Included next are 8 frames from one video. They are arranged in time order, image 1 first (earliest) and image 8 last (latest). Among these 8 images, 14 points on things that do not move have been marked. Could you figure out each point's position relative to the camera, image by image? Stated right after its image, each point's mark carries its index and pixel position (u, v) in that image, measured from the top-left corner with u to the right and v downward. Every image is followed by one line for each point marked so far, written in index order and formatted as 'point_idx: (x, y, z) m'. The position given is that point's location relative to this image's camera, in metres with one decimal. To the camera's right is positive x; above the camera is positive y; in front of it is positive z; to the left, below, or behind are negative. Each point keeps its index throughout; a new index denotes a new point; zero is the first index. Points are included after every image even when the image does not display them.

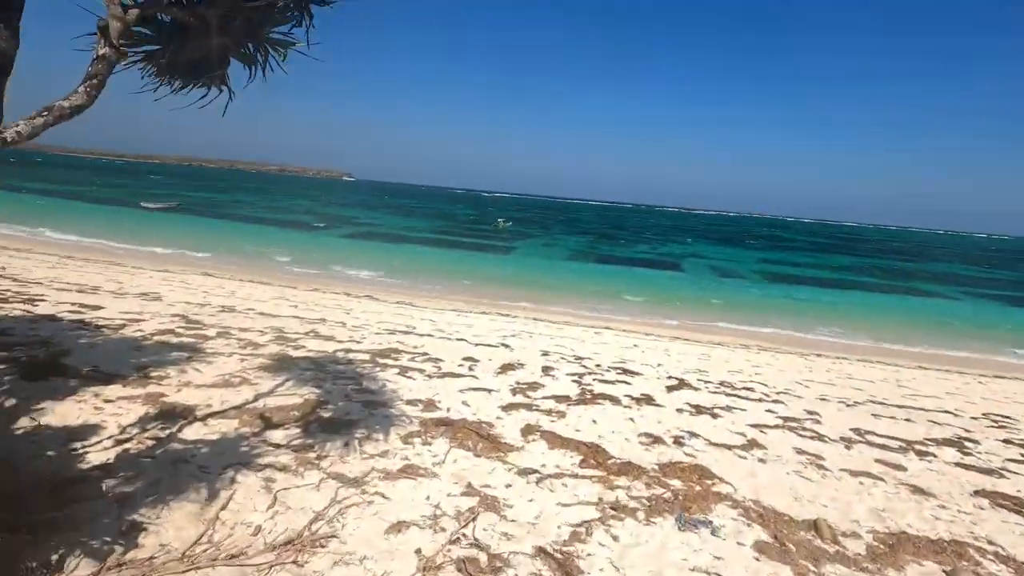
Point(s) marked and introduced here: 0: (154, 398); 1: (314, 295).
0: (-3.5, -1.1, +5.2) m
1: (-6.3, -0.2, +17.1) m
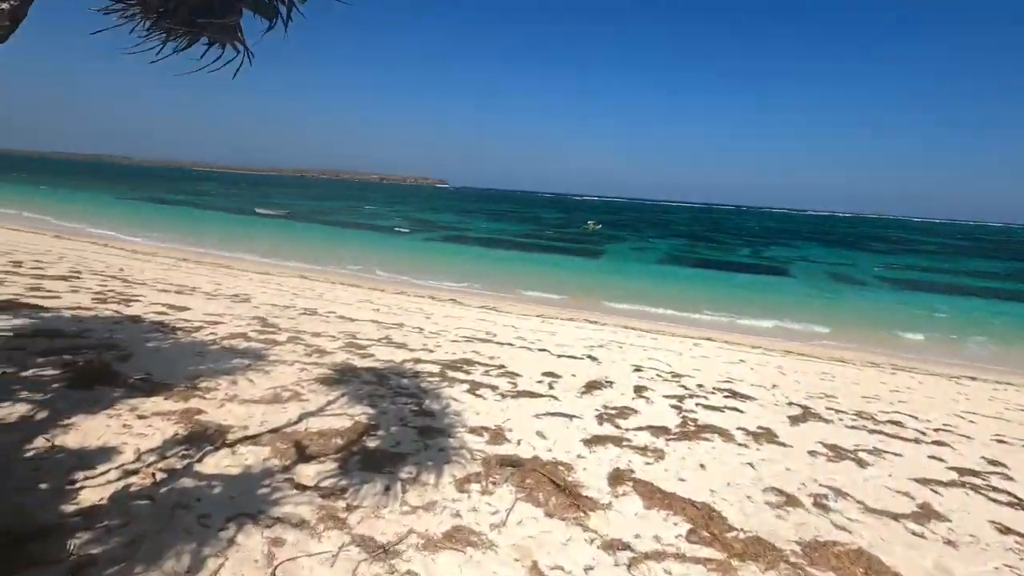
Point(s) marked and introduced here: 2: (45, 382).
0: (-2.8, -1.1, +4.6) m
1: (-3.6, -0.3, +16.8) m
2: (-4.4, -0.9, +5.0) m
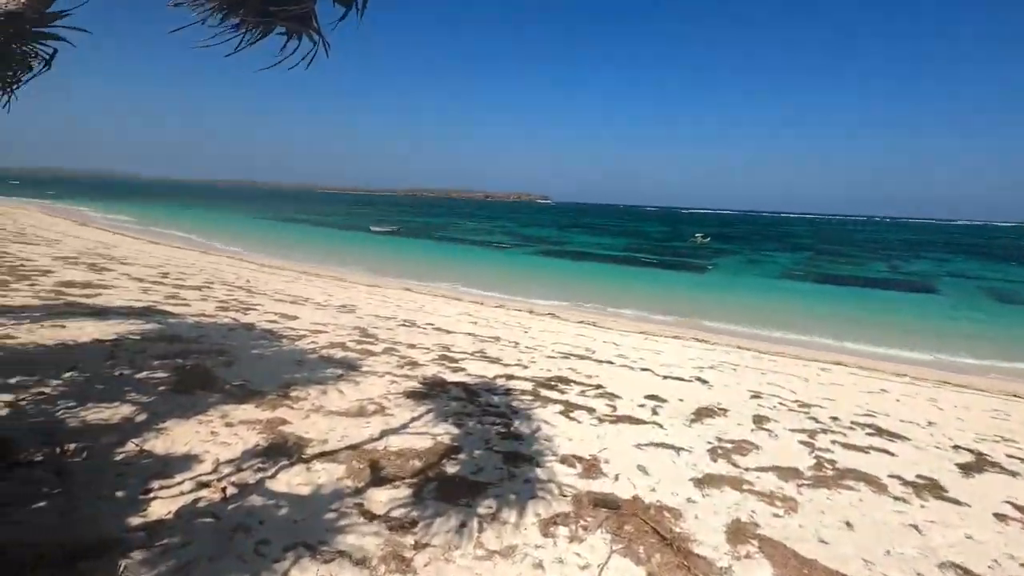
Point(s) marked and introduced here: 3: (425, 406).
0: (-2.0, -1.2, +4.5) m
1: (-0.5, -0.7, +16.7) m
2: (-3.5, -0.9, +5.3) m
3: (-0.9, -1.3, +5.7) m
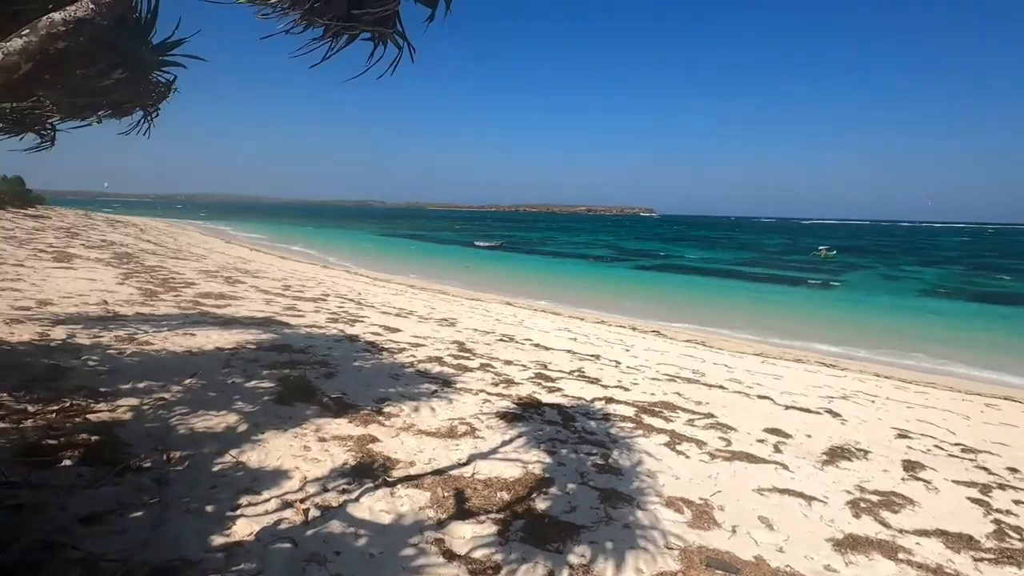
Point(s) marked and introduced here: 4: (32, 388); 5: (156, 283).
0: (-1.2, -1.3, +4.5) m
1: (+2.5, -1.2, +16.1) m
2: (-2.6, -1.1, +5.5) m
3: (+0.1, -1.4, +5.3) m
4: (-4.2, -0.9, +4.6) m
5: (-9.1, +0.1, +13.7) m
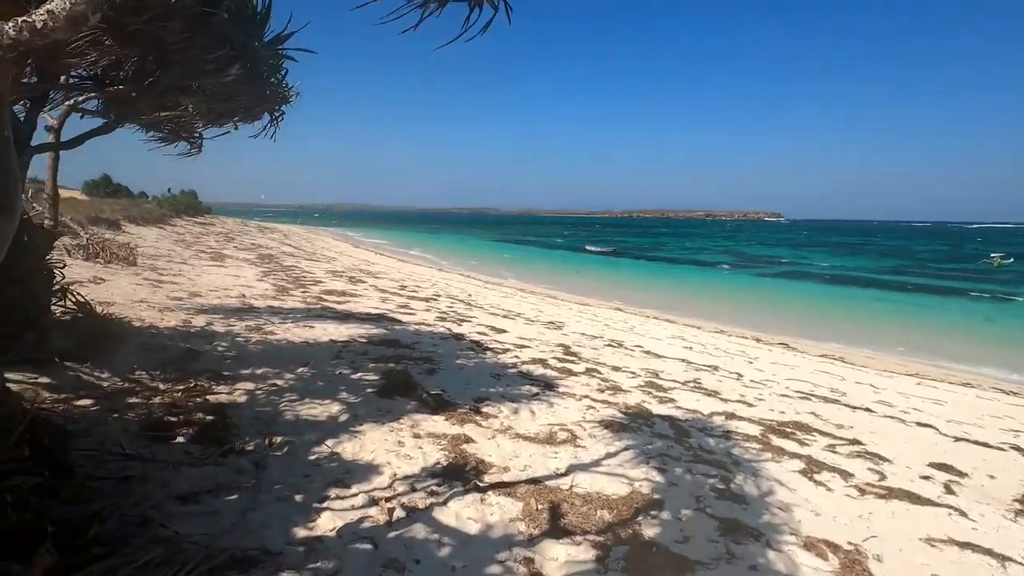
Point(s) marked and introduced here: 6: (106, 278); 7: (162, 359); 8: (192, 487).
0: (-0.4, -1.2, +4.3) m
1: (+5.7, -1.4, +14.9) m
2: (-1.5, -1.0, +5.5) m
3: (+1.0, -1.4, +4.9) m
4: (-3.2, -0.8, +5.0) m
5: (-6.2, +0.2, +14.9) m
6: (-7.3, +0.2, +9.6) m
7: (-3.4, -0.7, +5.2) m
8: (-1.8, -1.1, +3.0) m
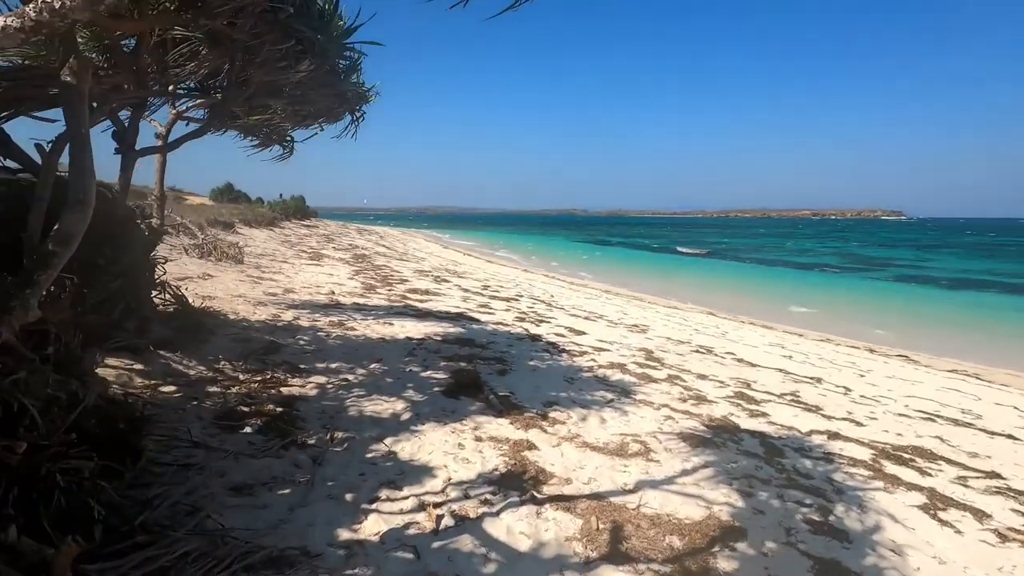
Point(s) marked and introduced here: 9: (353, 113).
0: (+0.1, -1.2, +4.0) m
1: (+7.8, -1.5, +13.5) m
2: (-0.8, -1.0, +5.5) m
3: (+1.6, -1.4, +4.4) m
4: (-2.6, -0.7, +5.3) m
5: (-3.9, +0.3, +15.5) m
6: (-5.8, +0.3, +10.4) m
7: (-2.7, -0.6, +5.5) m
8: (-1.5, -1.1, +3.0) m
9: (-1.9, +2.1, +6.4) m
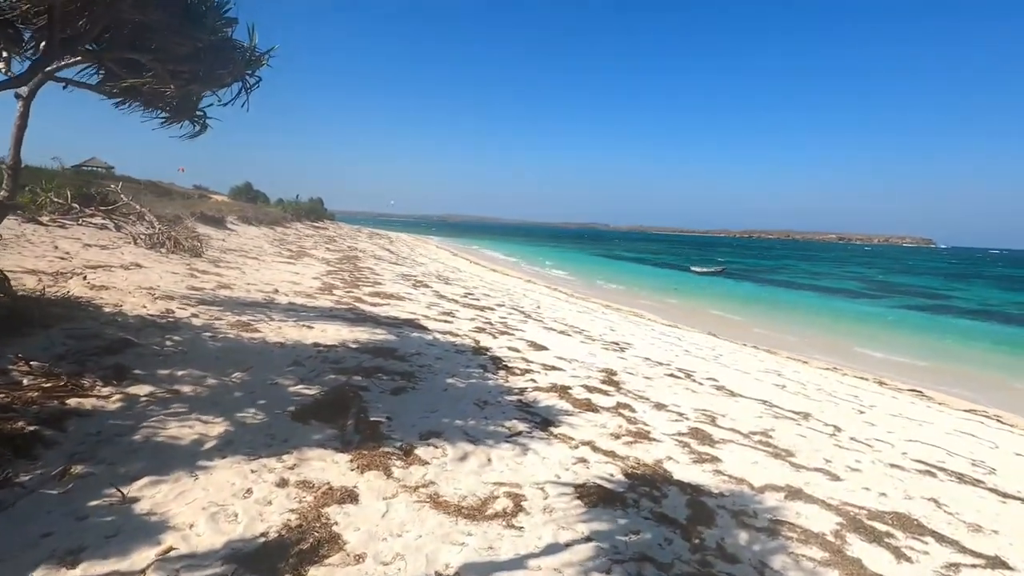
0: (-1.0, -1.2, +3.0) m
1: (+7.0, -2.0, +12.2) m
2: (-1.8, -0.9, +4.4) m
3: (+0.5, -1.4, +3.3) m
4: (-3.6, -0.6, +4.3) m
5: (-4.5, +0.2, +14.6) m
6: (-6.6, +0.4, +9.6) m
7: (-3.7, -0.5, +4.5) m
8: (-2.6, -0.9, +2.0) m
9: (-2.8, +2.1, +5.5) m
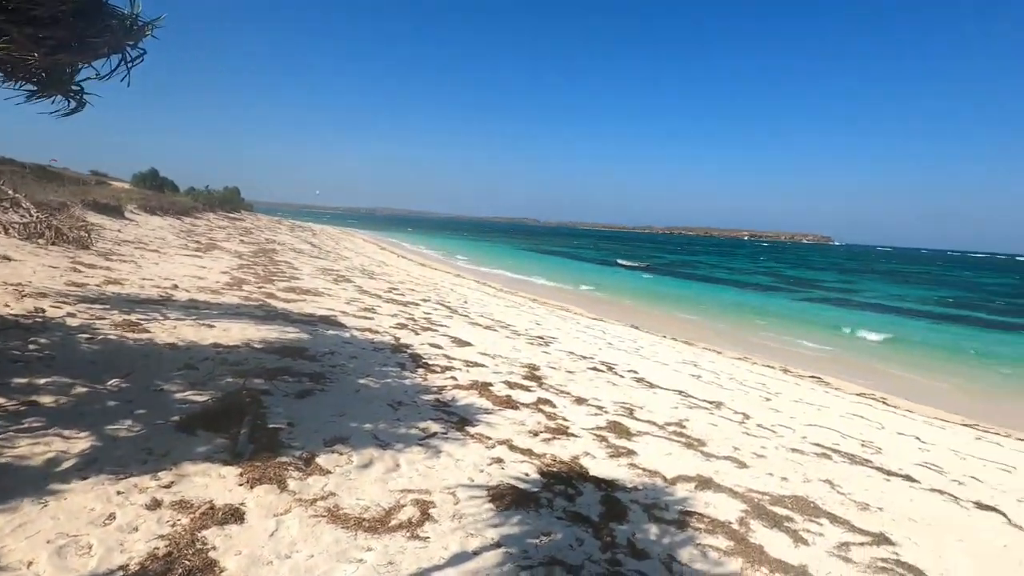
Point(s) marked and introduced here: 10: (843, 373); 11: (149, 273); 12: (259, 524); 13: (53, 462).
0: (-1.5, -1.2, +2.7) m
1: (+5.3, -1.9, +12.8) m
2: (-2.5, -0.9, +4.0) m
3: (0.0, -1.4, +3.2) m
4: (-4.2, -0.6, +3.6) m
5: (-6.5, +0.3, +13.7) m
6: (-7.9, +0.5, +8.5) m
7: (-4.4, -0.5, +3.9) m
8: (-2.9, -0.9, +1.5) m
9: (-3.6, +2.2, +4.9) m
10: (+8.6, -2.1, +13.5) m
11: (-7.1, +0.3, +10.6) m
12: (-1.3, -1.2, +2.8) m
13: (-2.6, -1.0, +3.0) m
